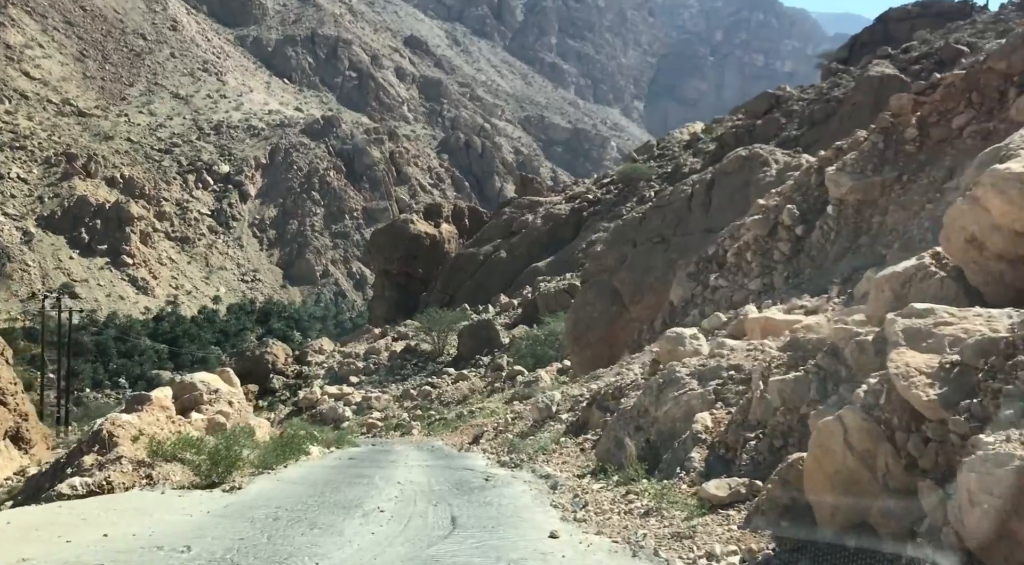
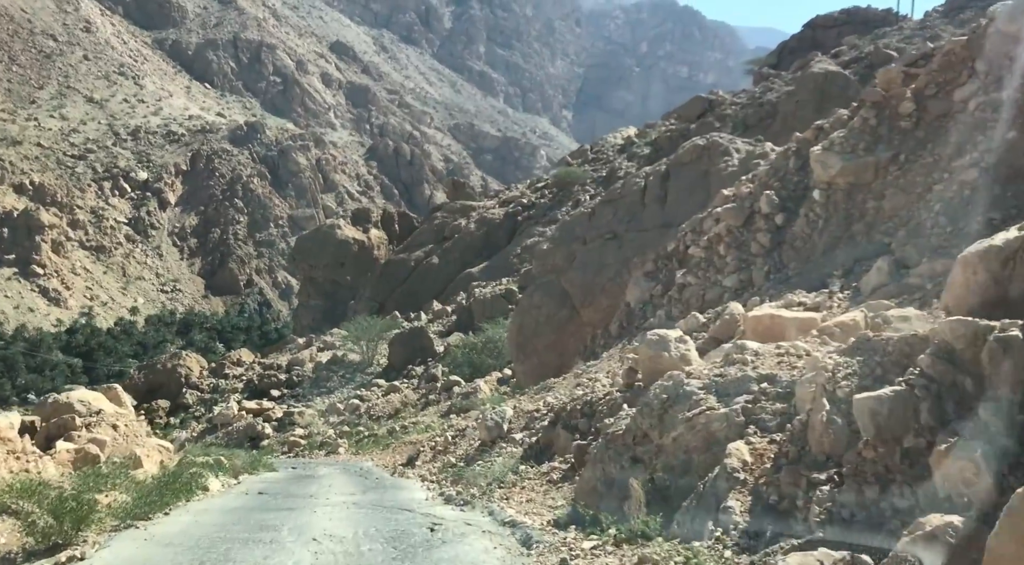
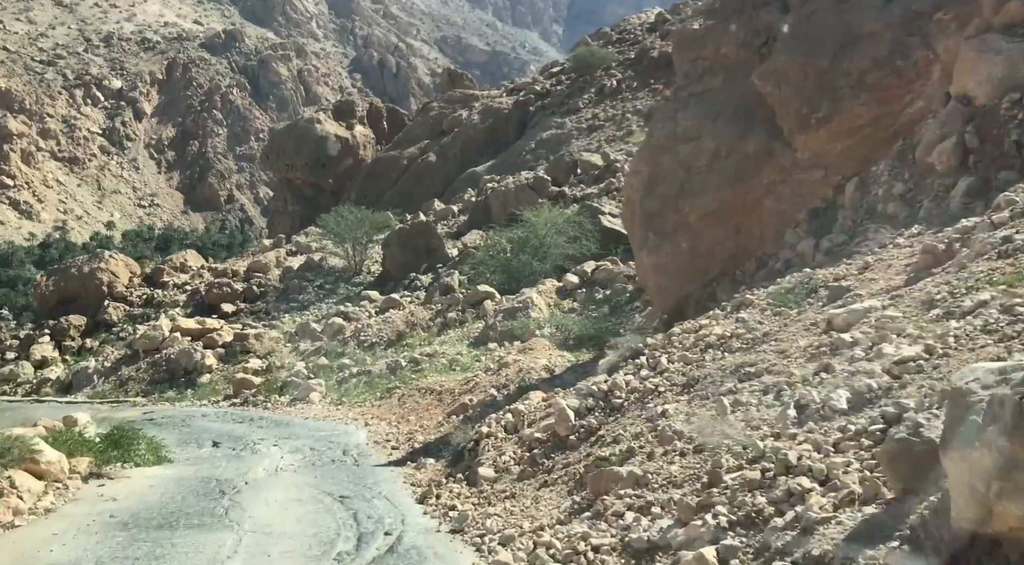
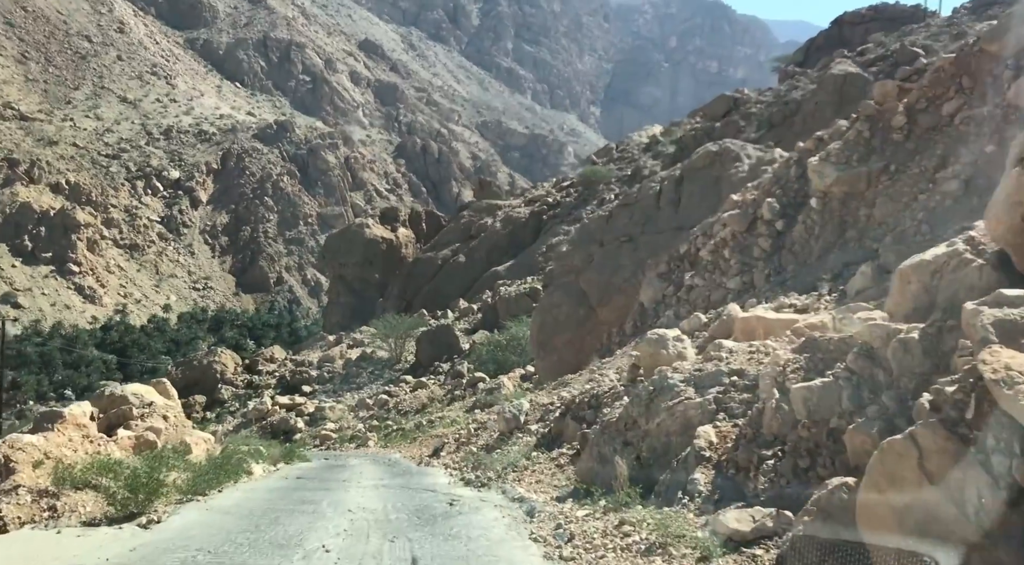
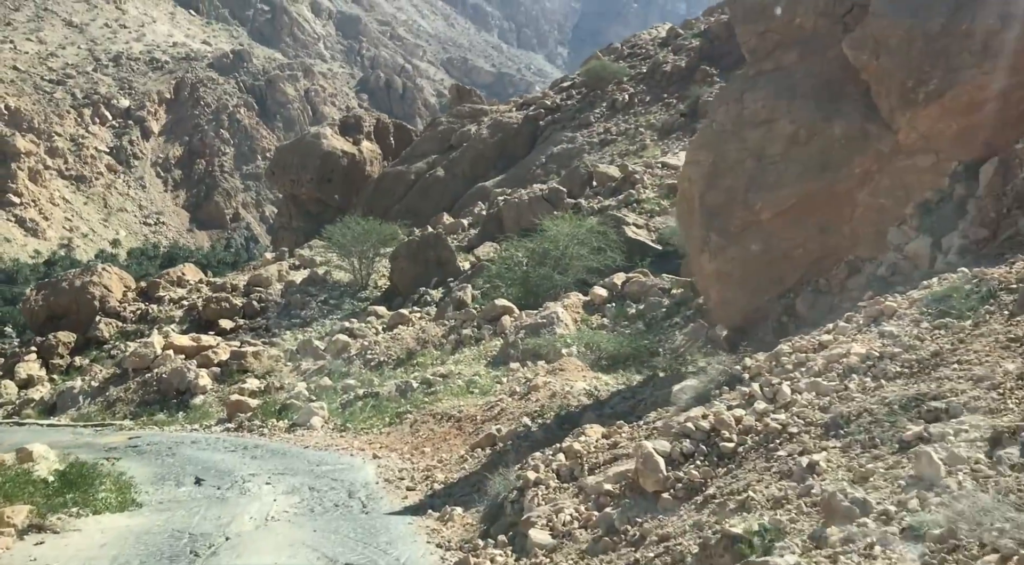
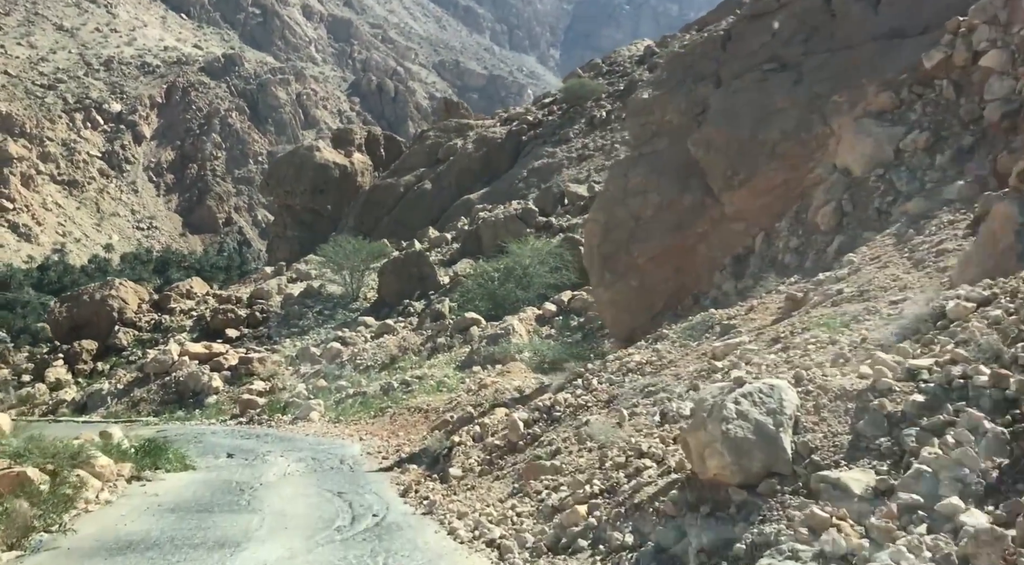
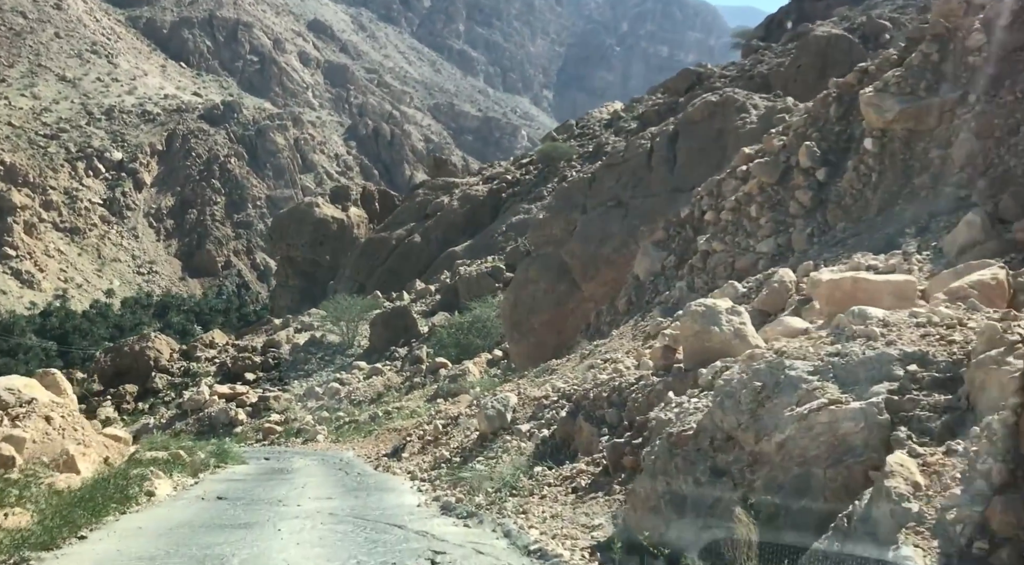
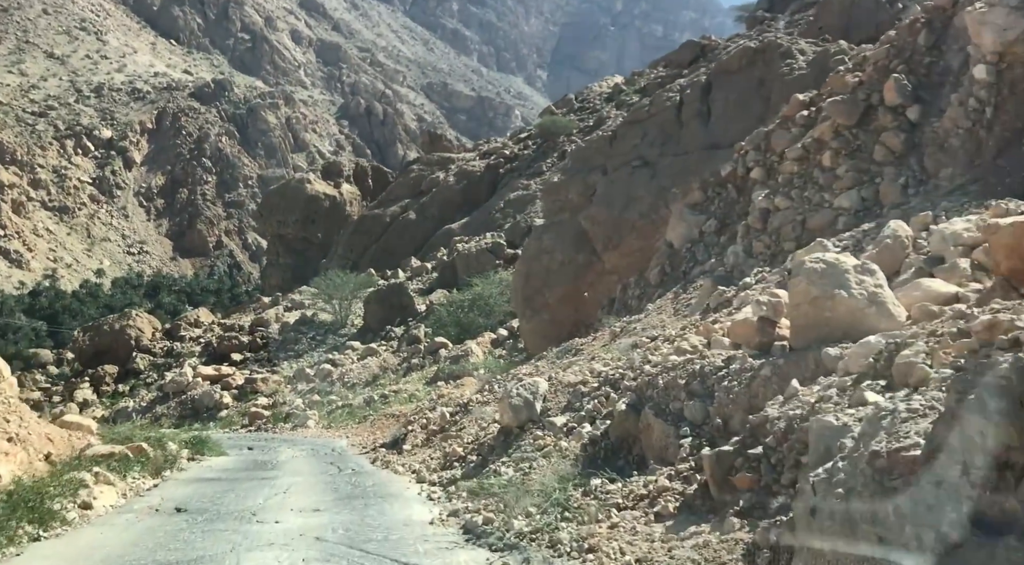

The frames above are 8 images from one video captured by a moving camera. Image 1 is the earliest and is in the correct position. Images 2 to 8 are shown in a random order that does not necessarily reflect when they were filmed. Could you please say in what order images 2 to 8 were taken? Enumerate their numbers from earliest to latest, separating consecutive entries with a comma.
4, 2, 7, 8, 6, 3, 5
